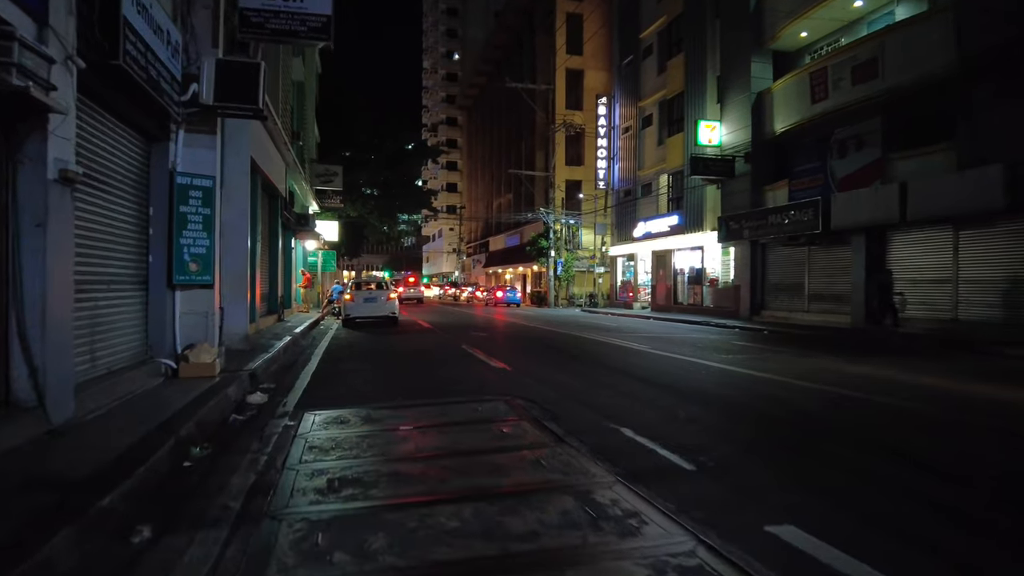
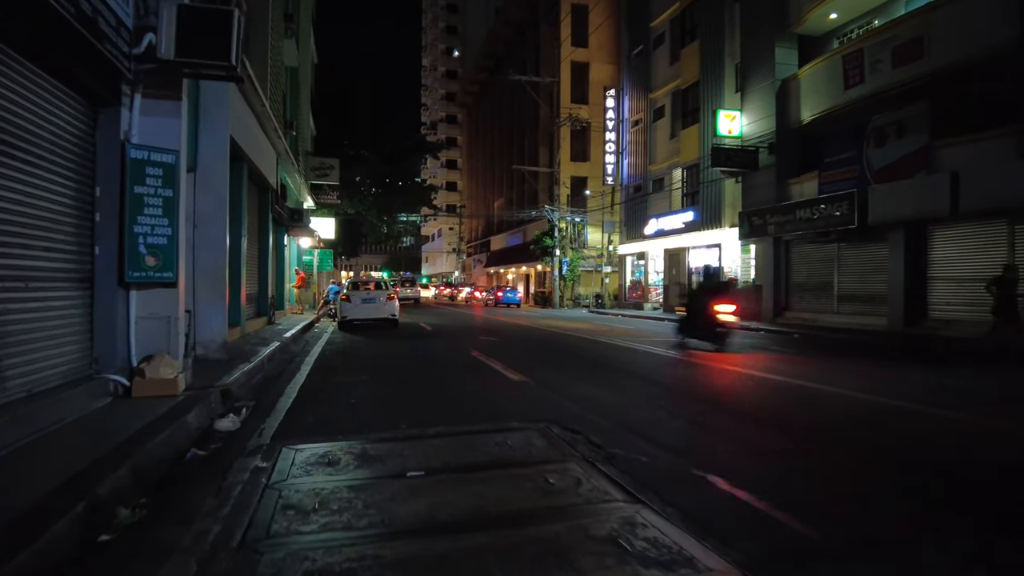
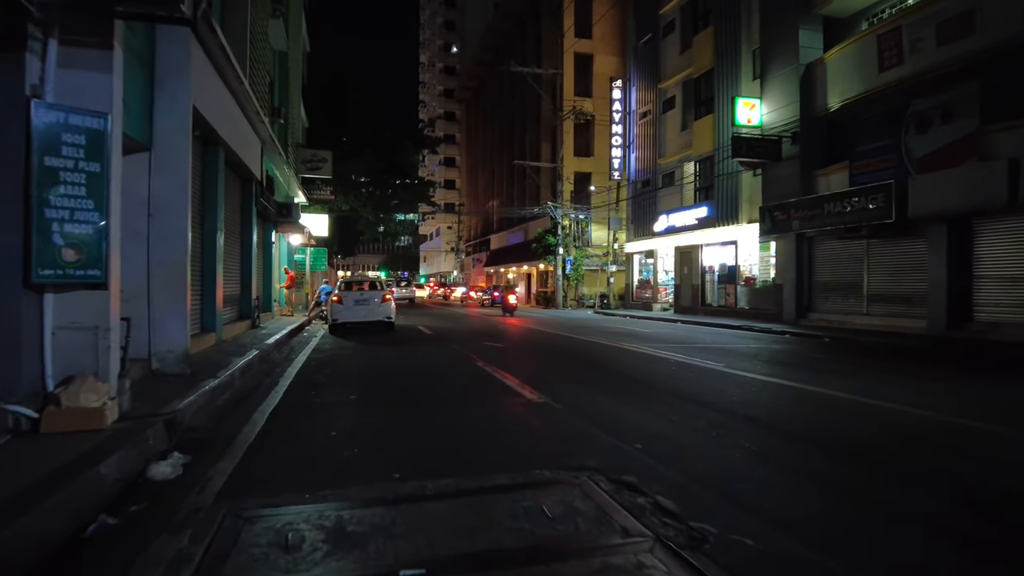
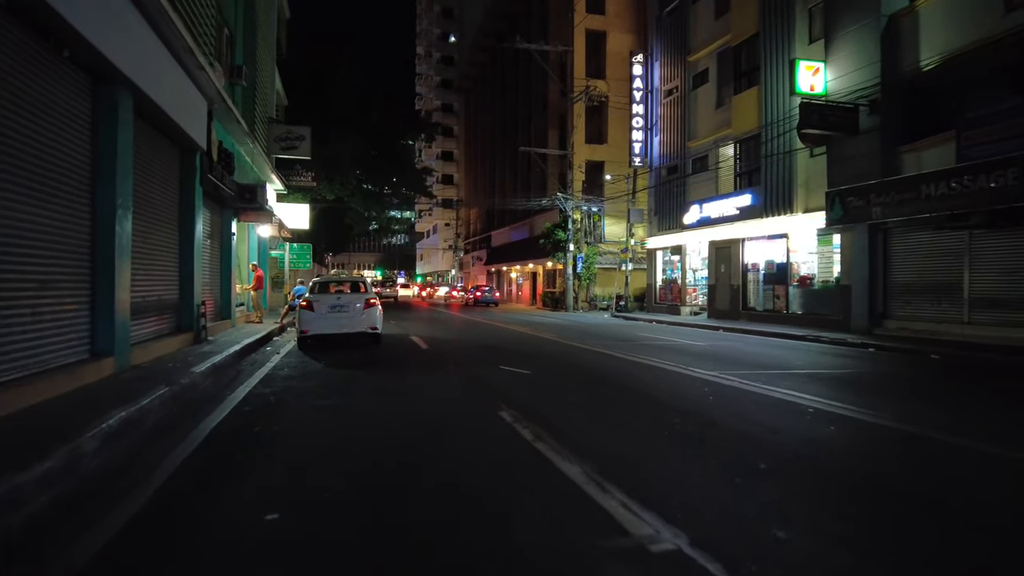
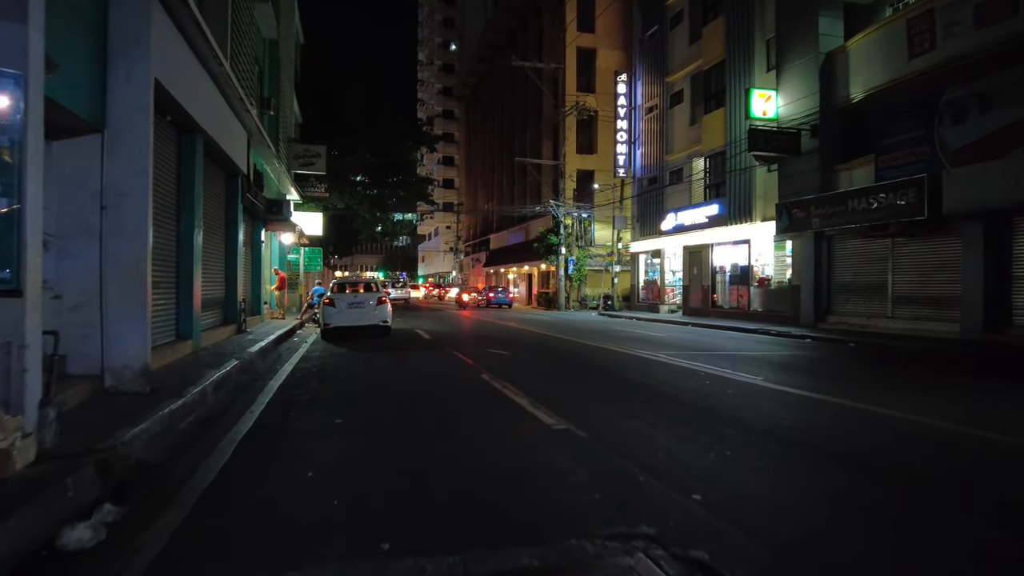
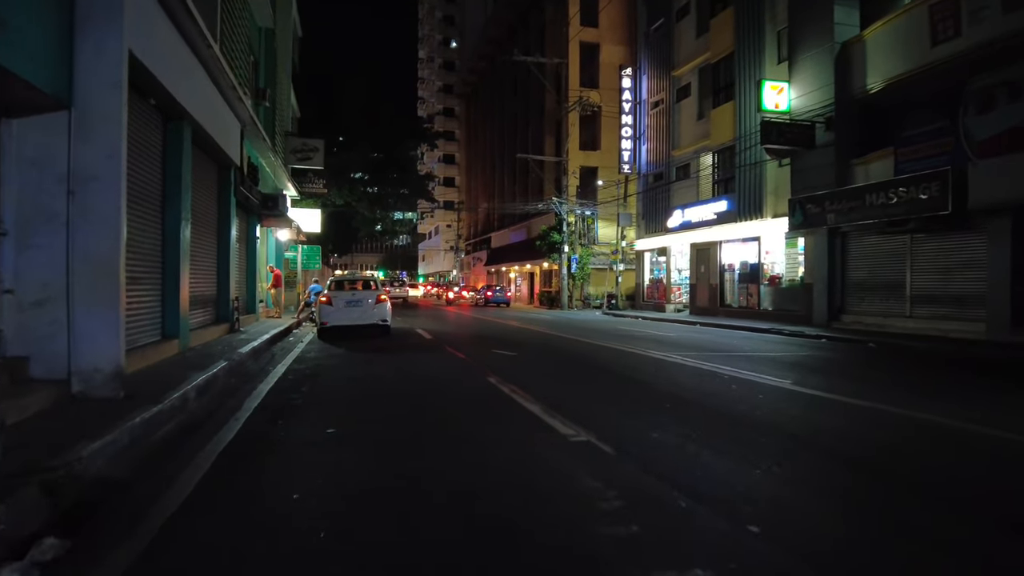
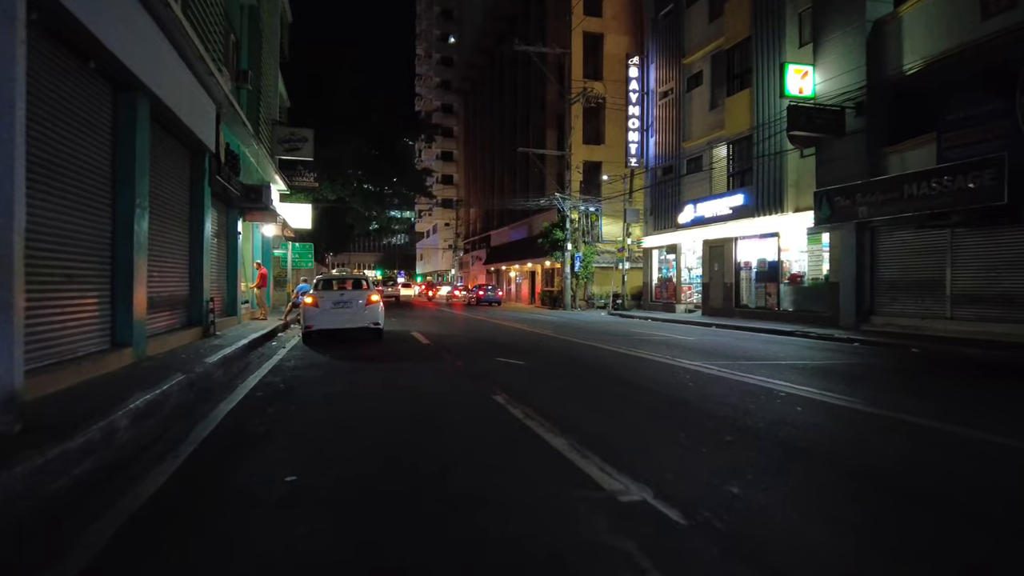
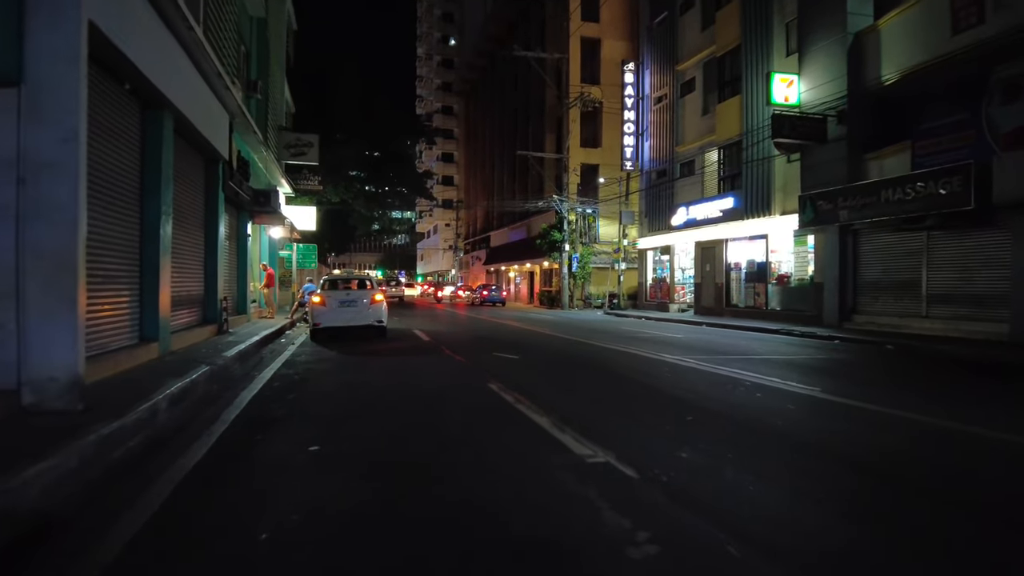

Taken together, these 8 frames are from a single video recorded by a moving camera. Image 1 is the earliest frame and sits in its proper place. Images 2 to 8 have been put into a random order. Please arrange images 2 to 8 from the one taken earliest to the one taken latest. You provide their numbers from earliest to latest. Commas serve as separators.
2, 3, 5, 6, 8, 7, 4
